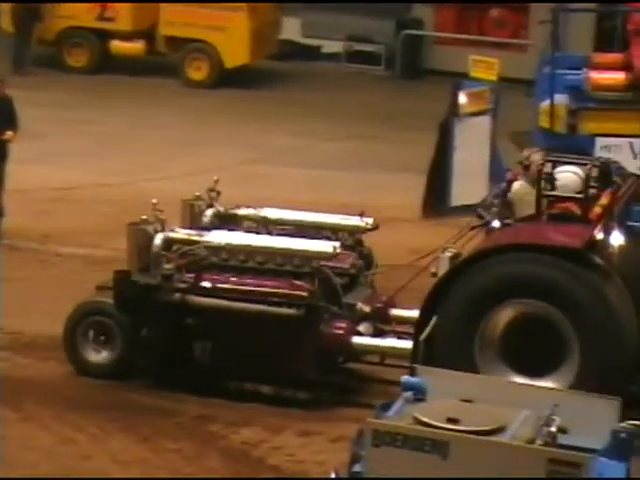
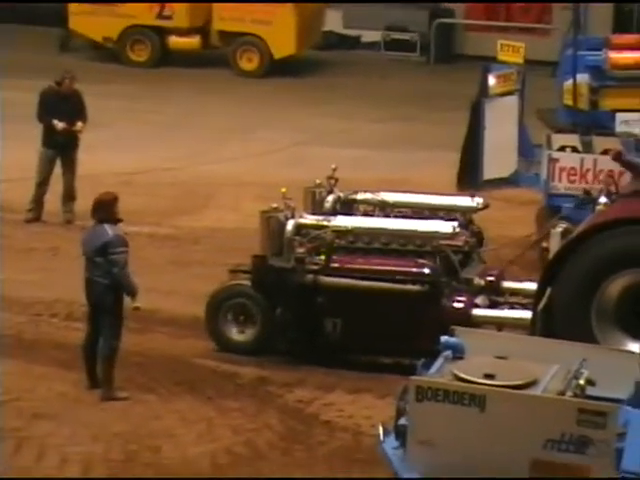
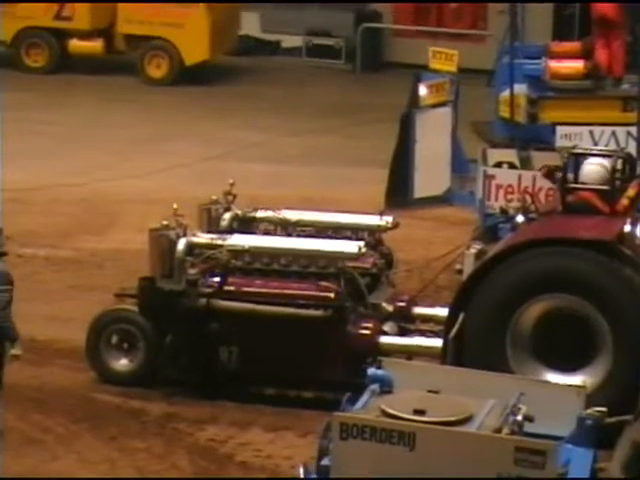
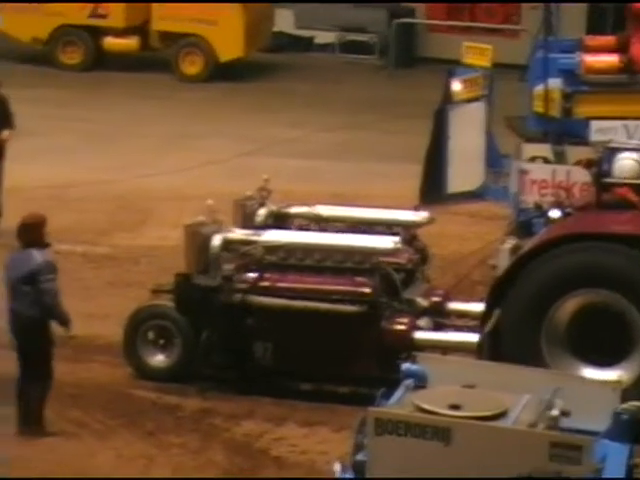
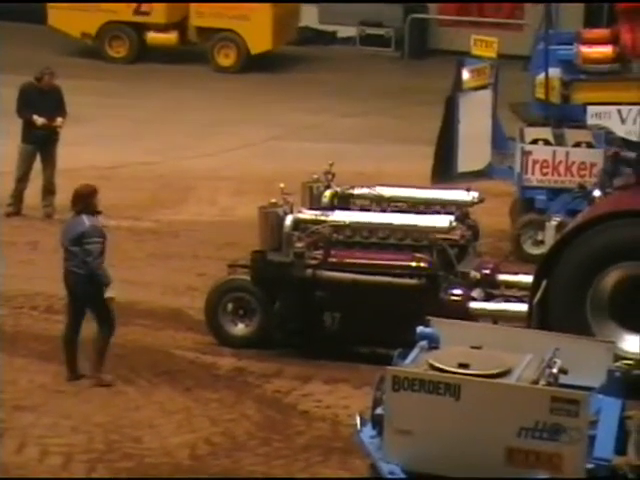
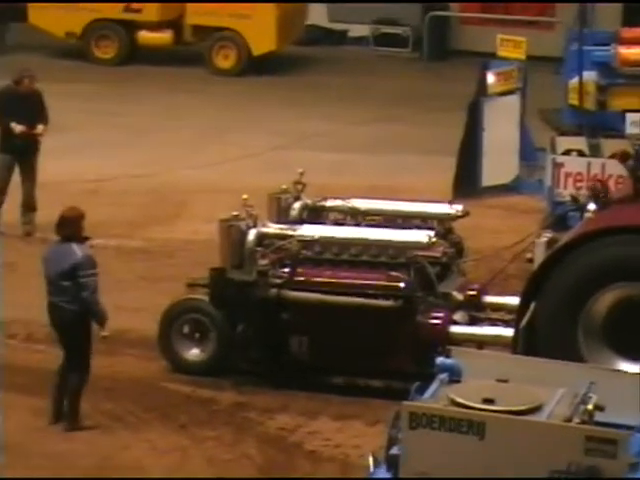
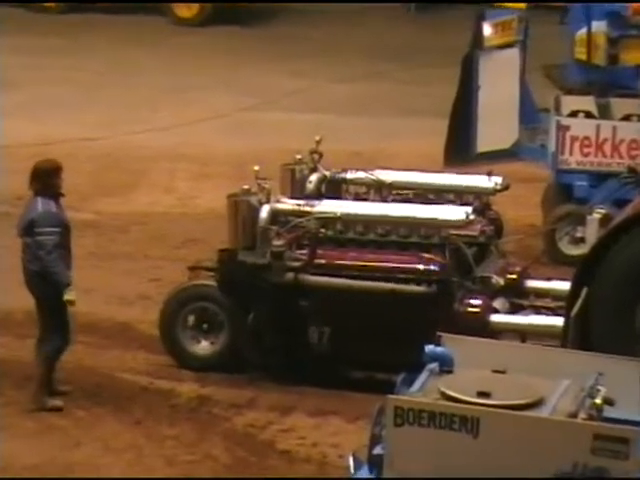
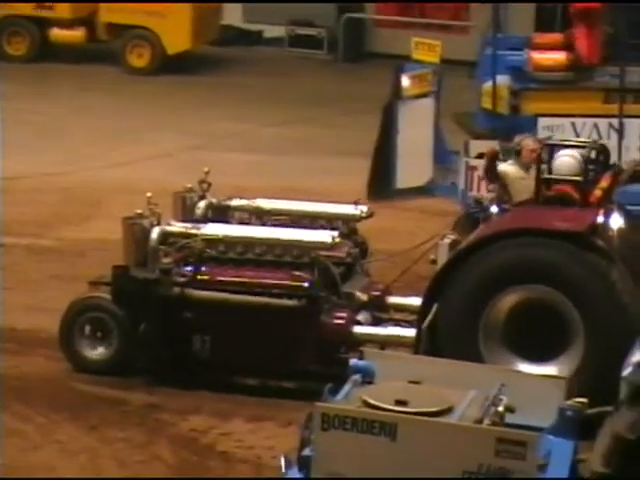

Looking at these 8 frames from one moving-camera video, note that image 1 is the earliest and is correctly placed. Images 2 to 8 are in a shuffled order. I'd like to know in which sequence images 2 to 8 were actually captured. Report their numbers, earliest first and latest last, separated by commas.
8, 3, 4, 6, 2, 5, 7
